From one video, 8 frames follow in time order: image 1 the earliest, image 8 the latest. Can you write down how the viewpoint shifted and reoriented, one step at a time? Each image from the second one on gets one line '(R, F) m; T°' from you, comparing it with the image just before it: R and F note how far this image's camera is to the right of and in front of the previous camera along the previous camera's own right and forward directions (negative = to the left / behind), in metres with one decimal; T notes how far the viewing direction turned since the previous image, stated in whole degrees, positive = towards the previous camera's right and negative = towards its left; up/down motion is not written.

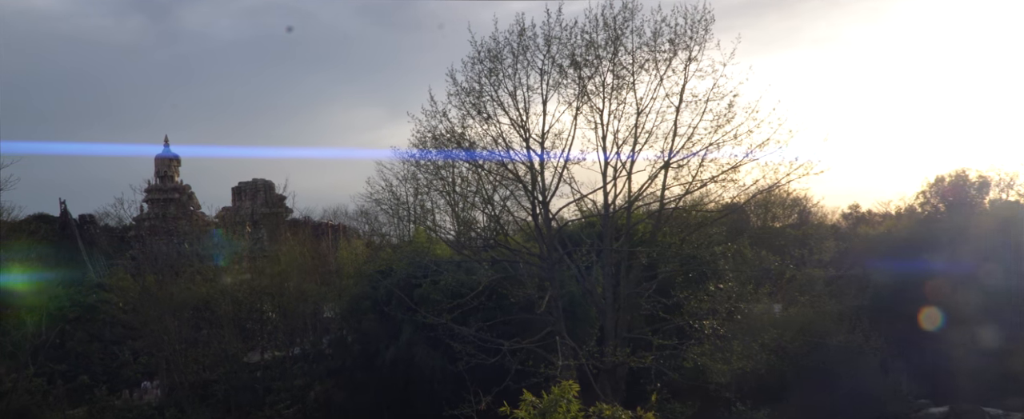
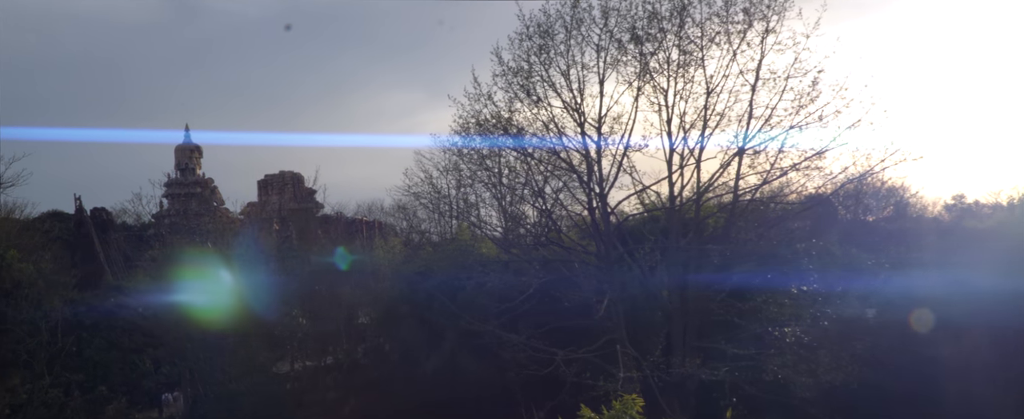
(+0.3, +1.8) m; -5°
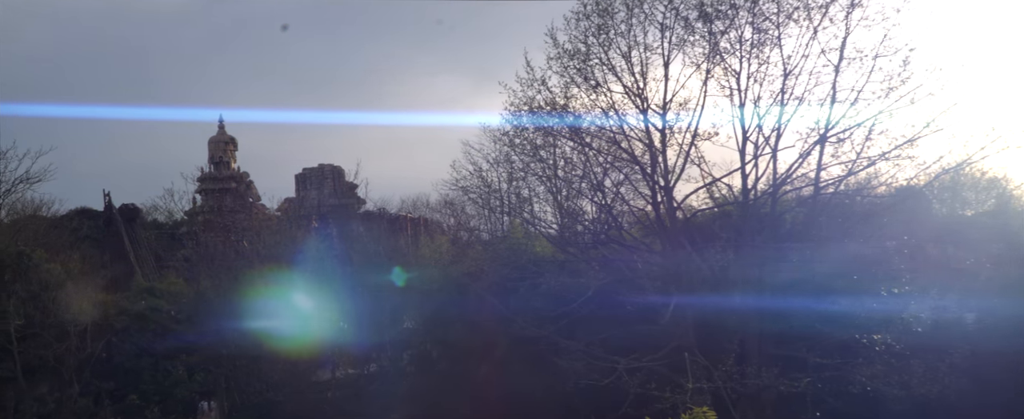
(0.0, +1.3) m; -4°
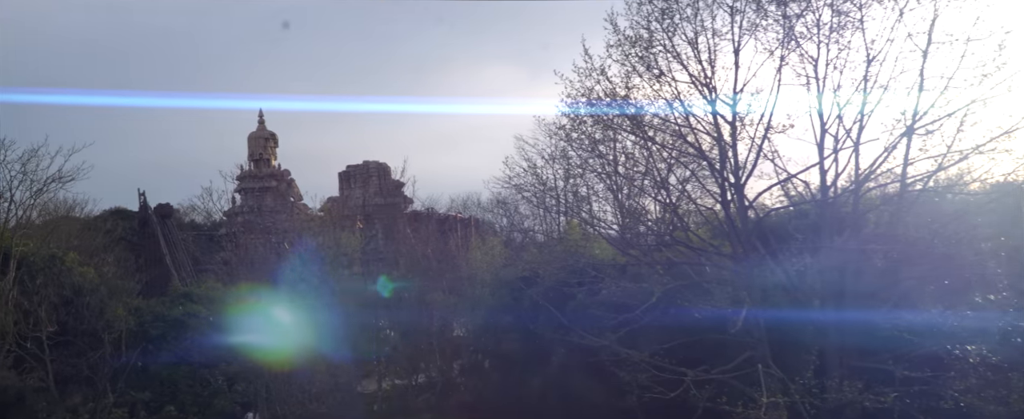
(-0.2, +1.0) m; -3°
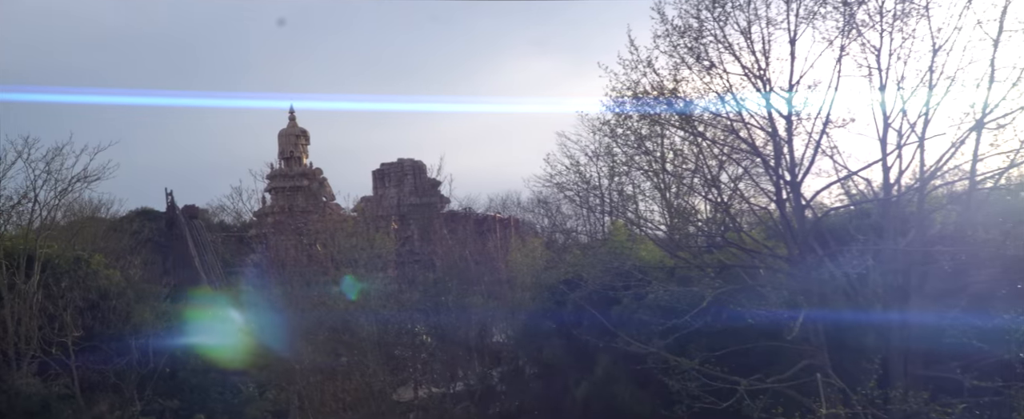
(-0.2, +0.6) m; -2°
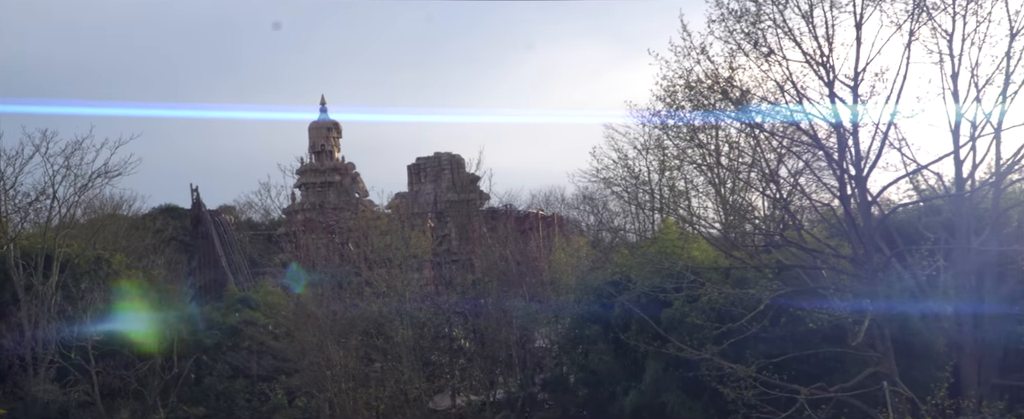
(-0.3, +0.8) m; -1°
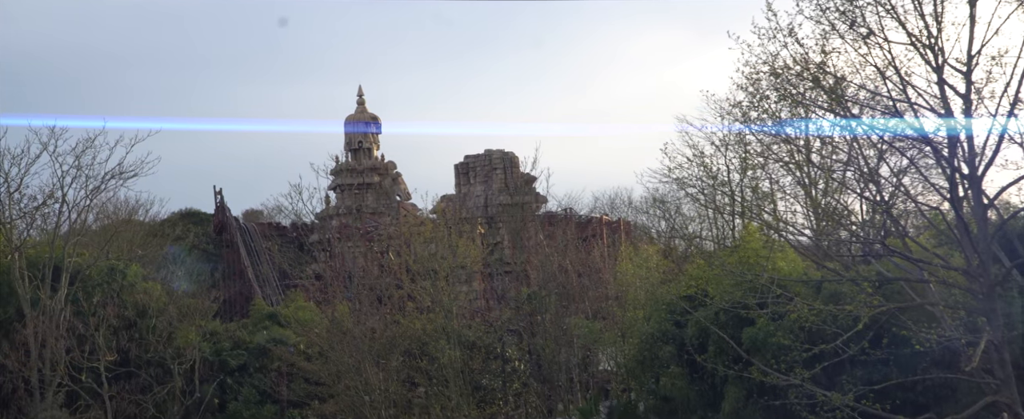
(-0.3, +1.4) m; -2°
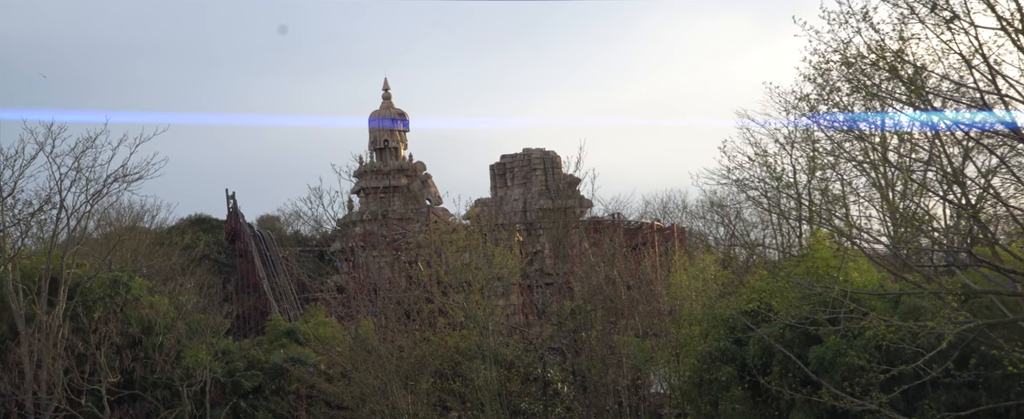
(-0.3, +1.0) m; -1°
